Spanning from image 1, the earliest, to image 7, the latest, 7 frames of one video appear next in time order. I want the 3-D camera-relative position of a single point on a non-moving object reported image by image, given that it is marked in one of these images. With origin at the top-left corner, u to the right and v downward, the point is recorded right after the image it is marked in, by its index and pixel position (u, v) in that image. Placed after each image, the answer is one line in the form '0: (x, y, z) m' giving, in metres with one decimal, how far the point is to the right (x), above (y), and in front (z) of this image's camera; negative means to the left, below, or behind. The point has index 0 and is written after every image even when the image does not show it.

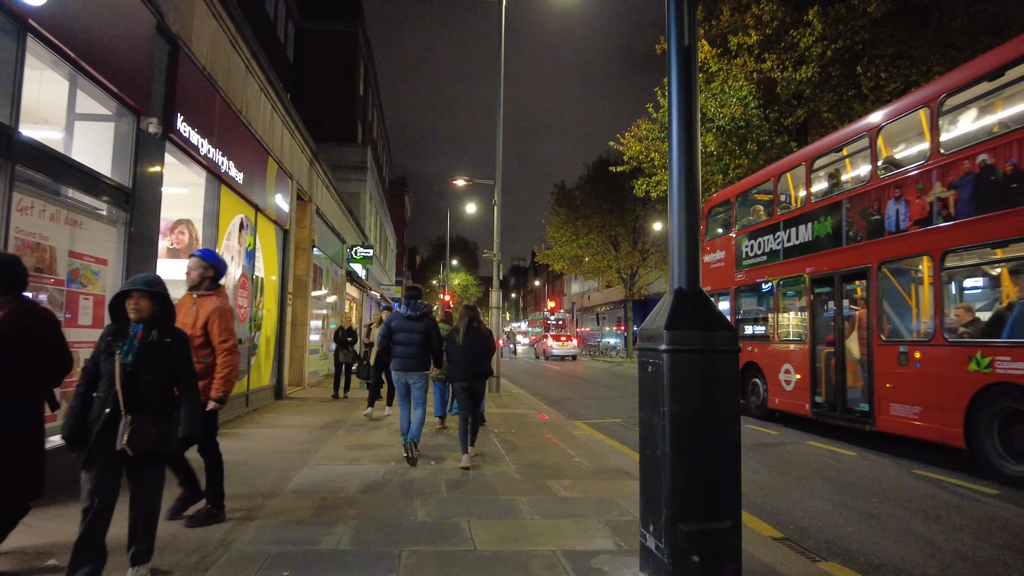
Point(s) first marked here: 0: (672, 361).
0: (+0.5, -0.2, +1.9) m
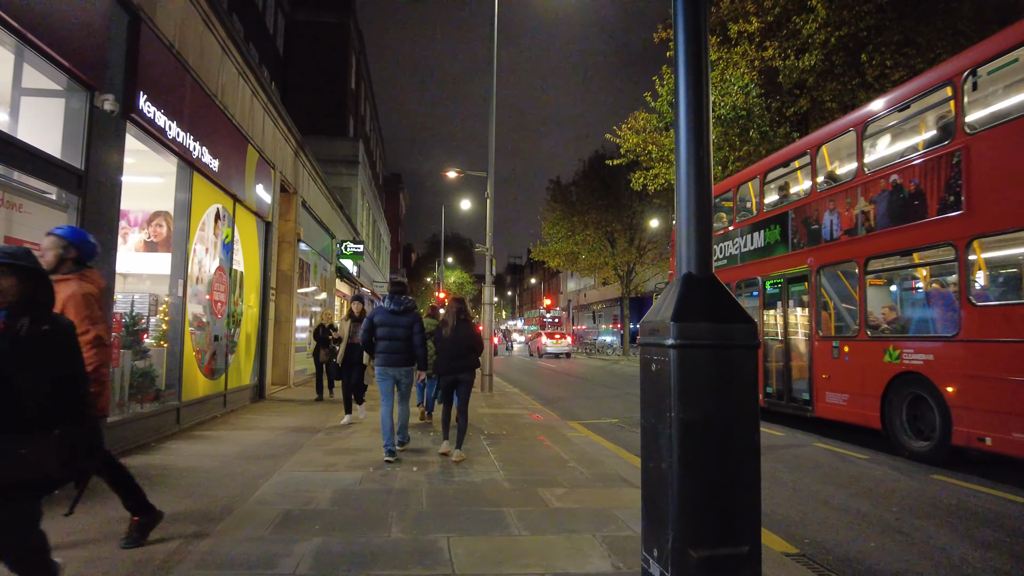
0: (+0.4, -0.2, +1.6) m
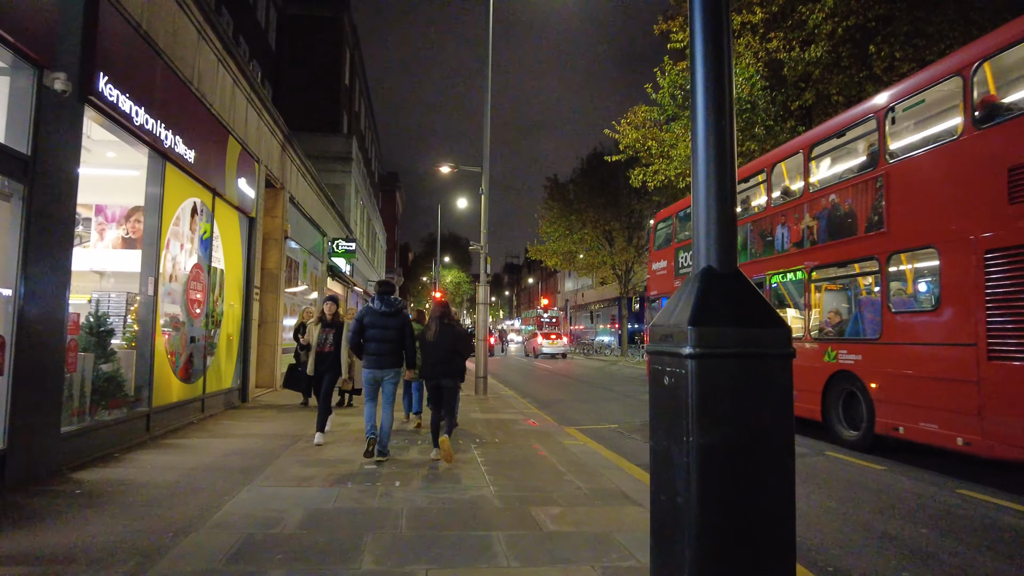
0: (+0.4, -0.2, +1.3) m
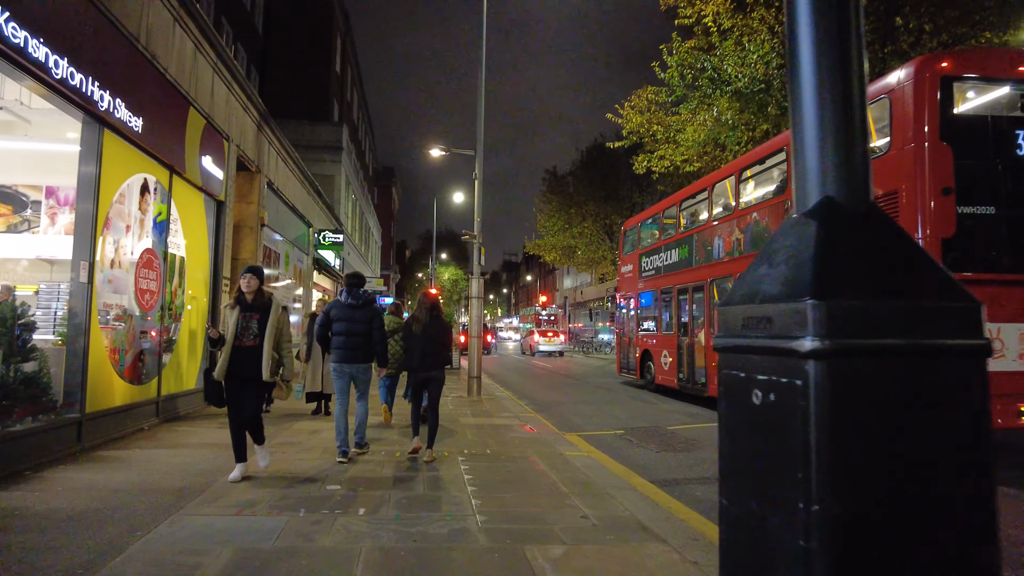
0: (+0.4, -0.1, +0.7) m
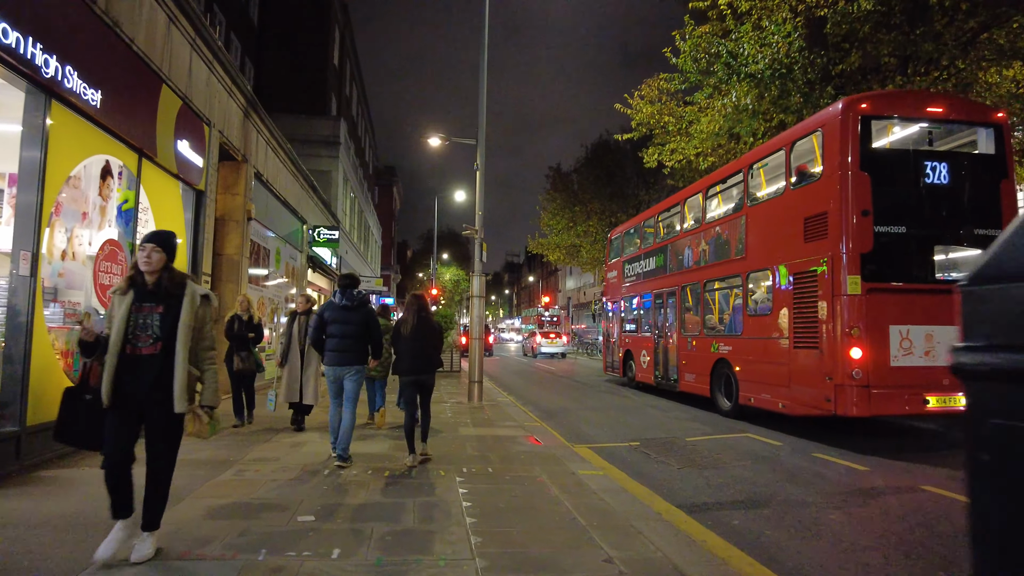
0: (+0.4, -0.1, +0.3) m
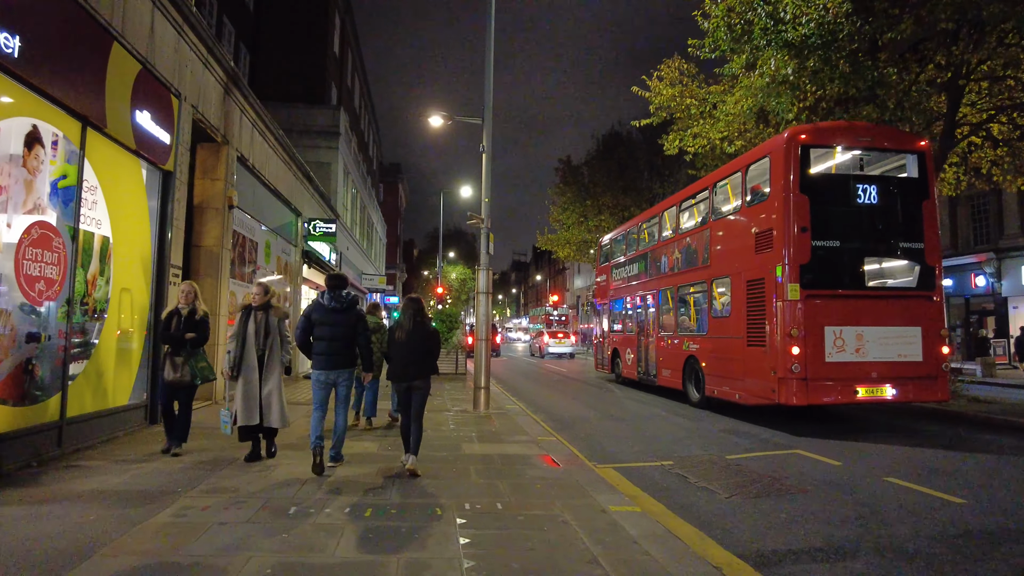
0: (+0.4, 0.0, -0.5) m
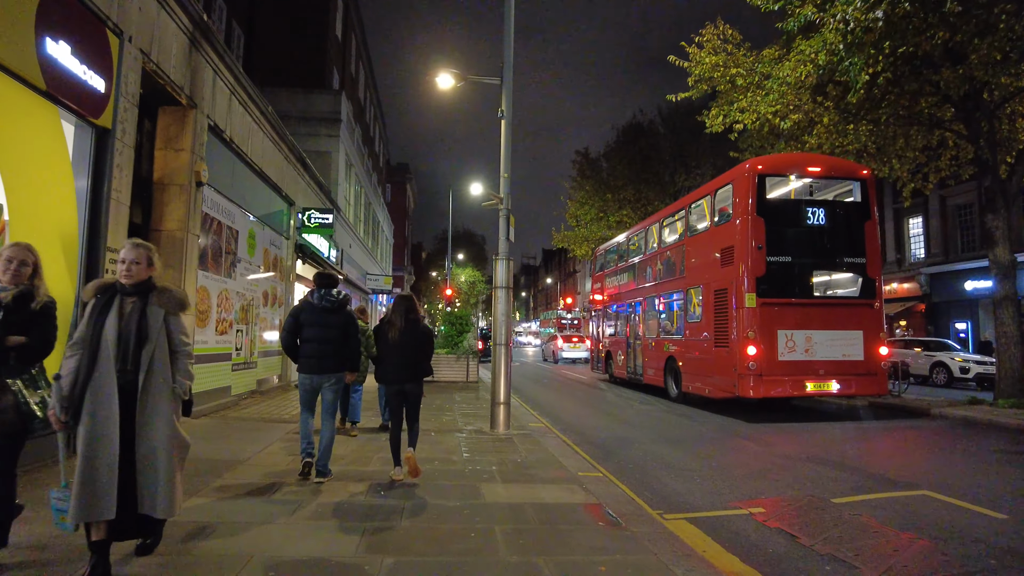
0: (+0.5, +0.1, -1.6) m
